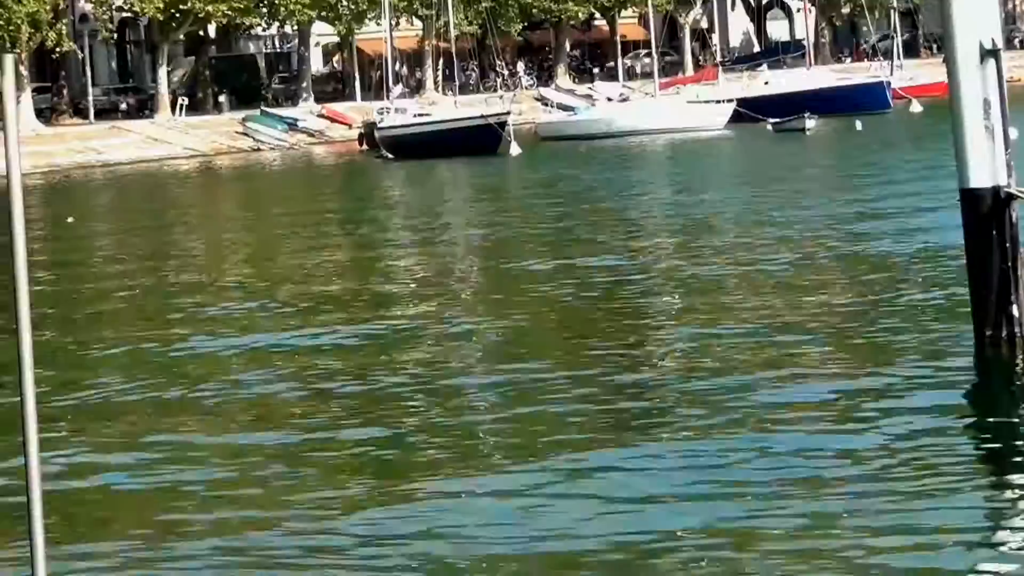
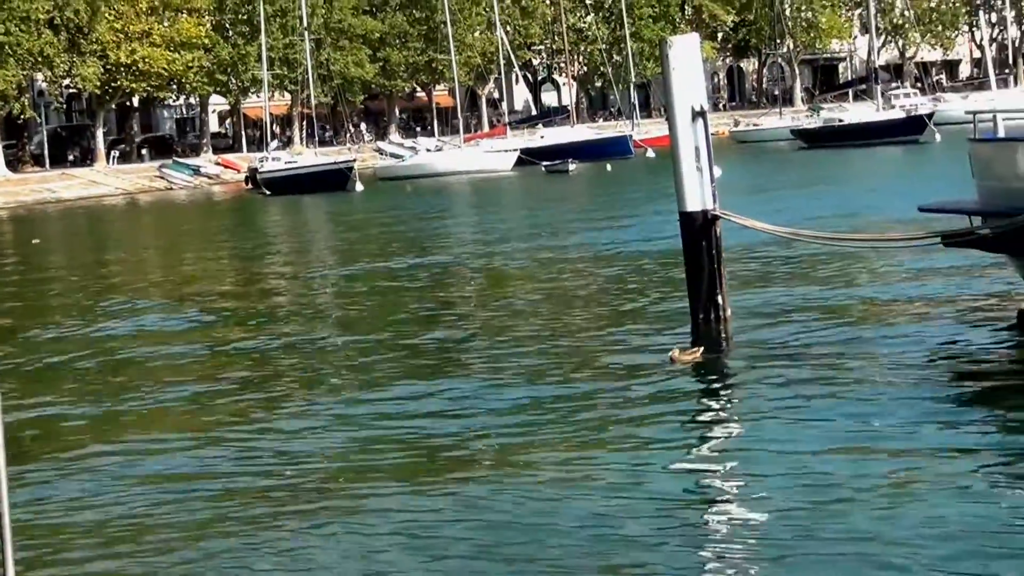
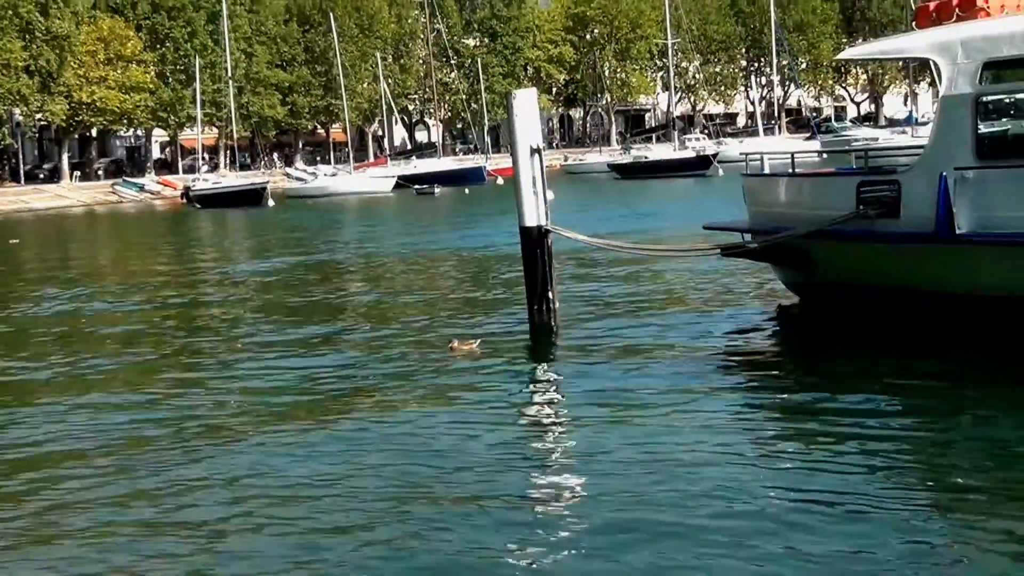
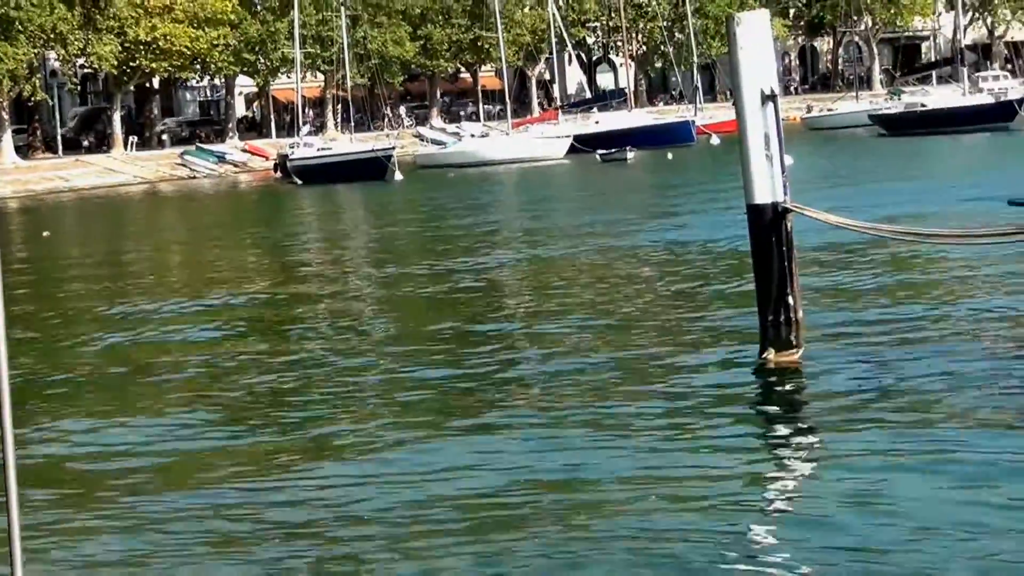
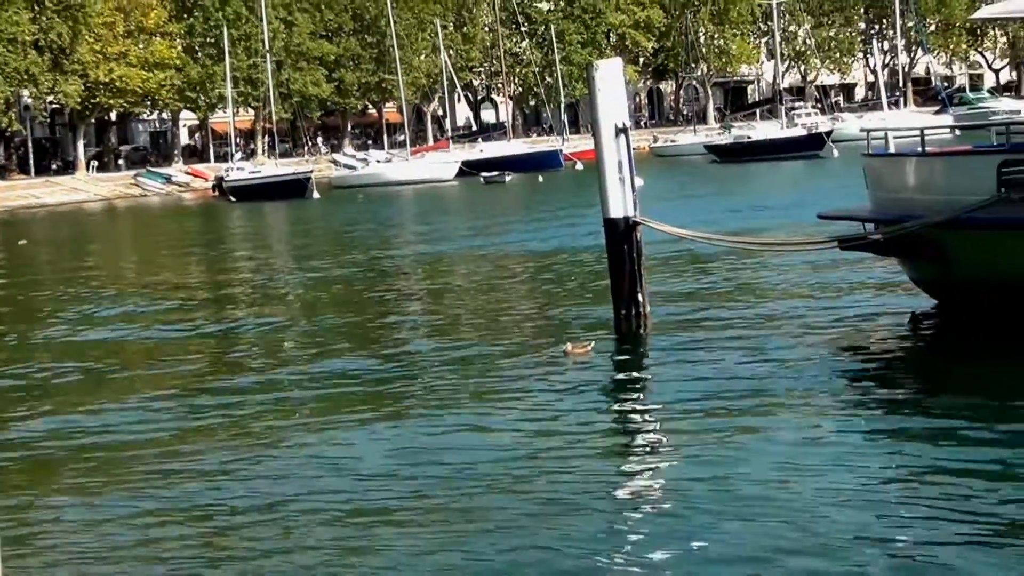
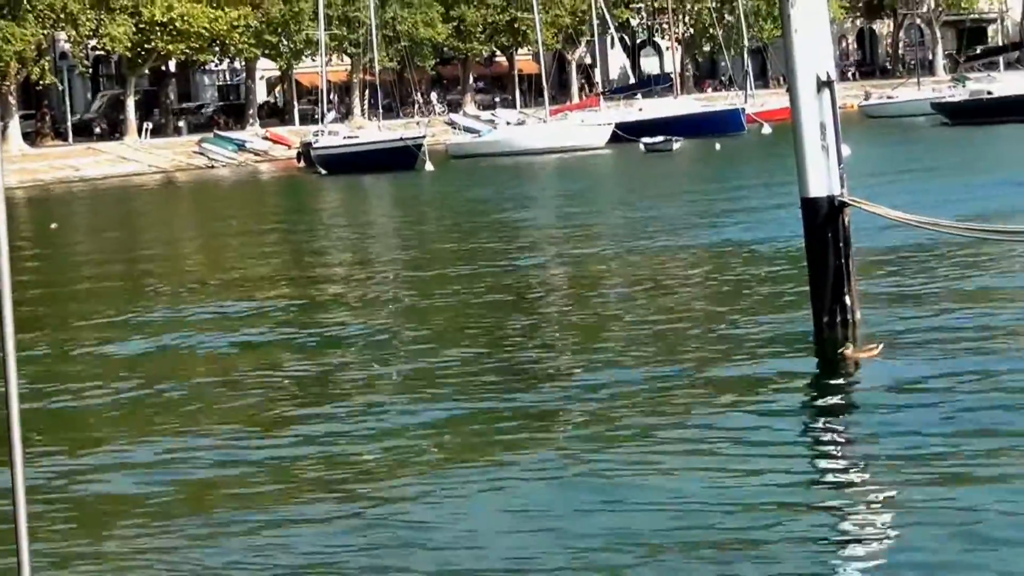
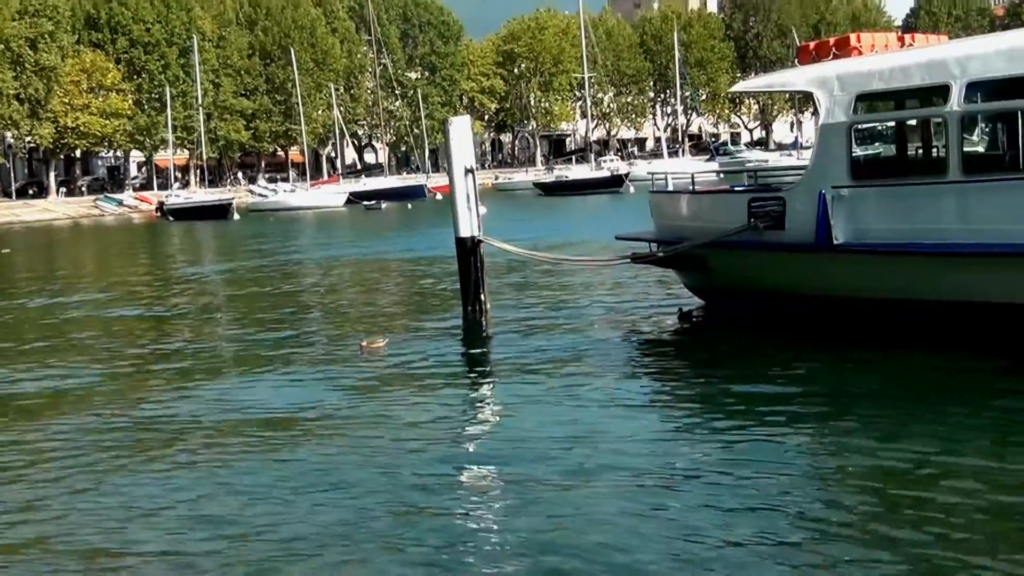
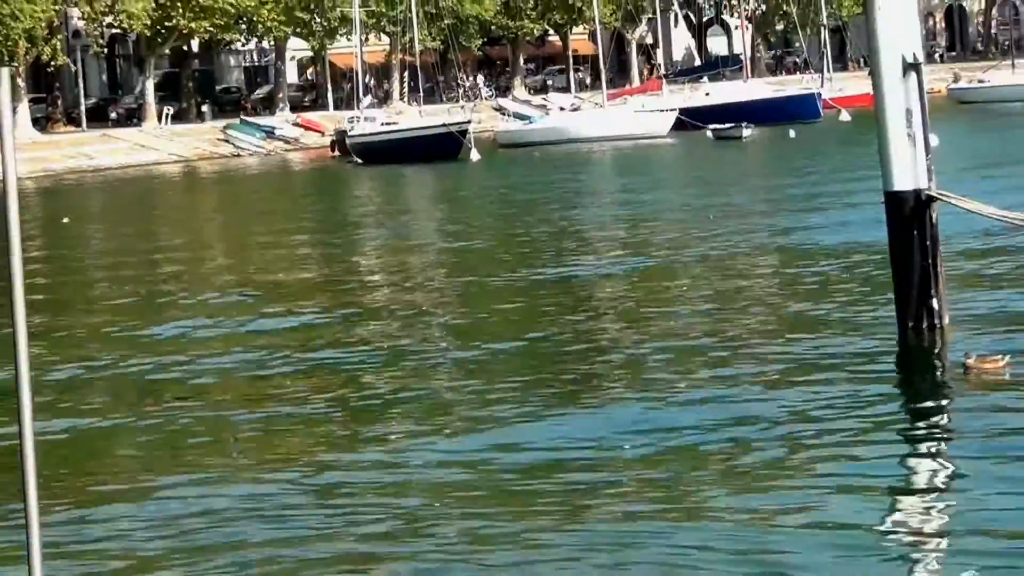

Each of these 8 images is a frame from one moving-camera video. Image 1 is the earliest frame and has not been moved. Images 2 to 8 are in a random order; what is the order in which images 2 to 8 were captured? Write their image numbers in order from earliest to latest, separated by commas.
8, 6, 4, 2, 5, 3, 7
